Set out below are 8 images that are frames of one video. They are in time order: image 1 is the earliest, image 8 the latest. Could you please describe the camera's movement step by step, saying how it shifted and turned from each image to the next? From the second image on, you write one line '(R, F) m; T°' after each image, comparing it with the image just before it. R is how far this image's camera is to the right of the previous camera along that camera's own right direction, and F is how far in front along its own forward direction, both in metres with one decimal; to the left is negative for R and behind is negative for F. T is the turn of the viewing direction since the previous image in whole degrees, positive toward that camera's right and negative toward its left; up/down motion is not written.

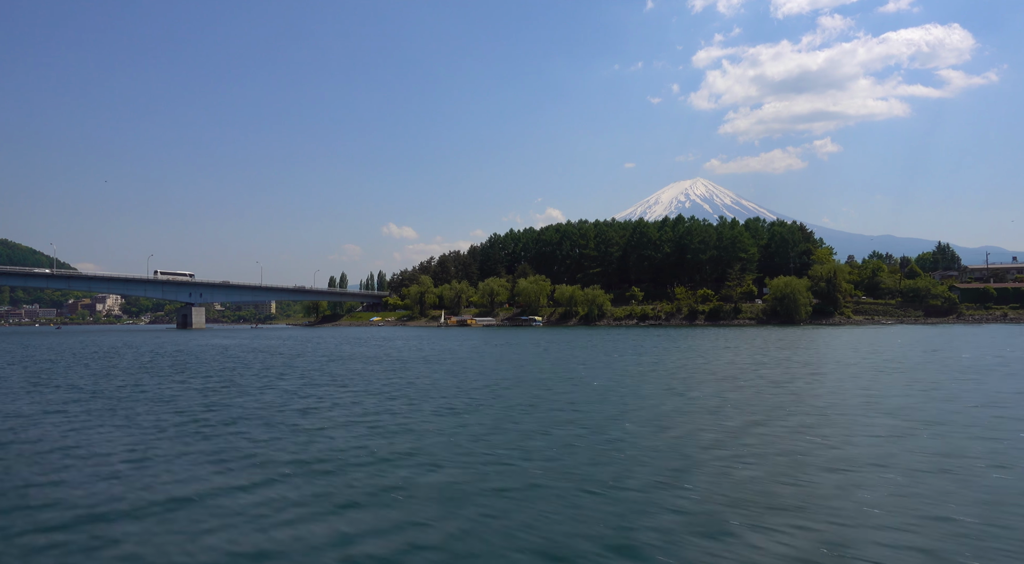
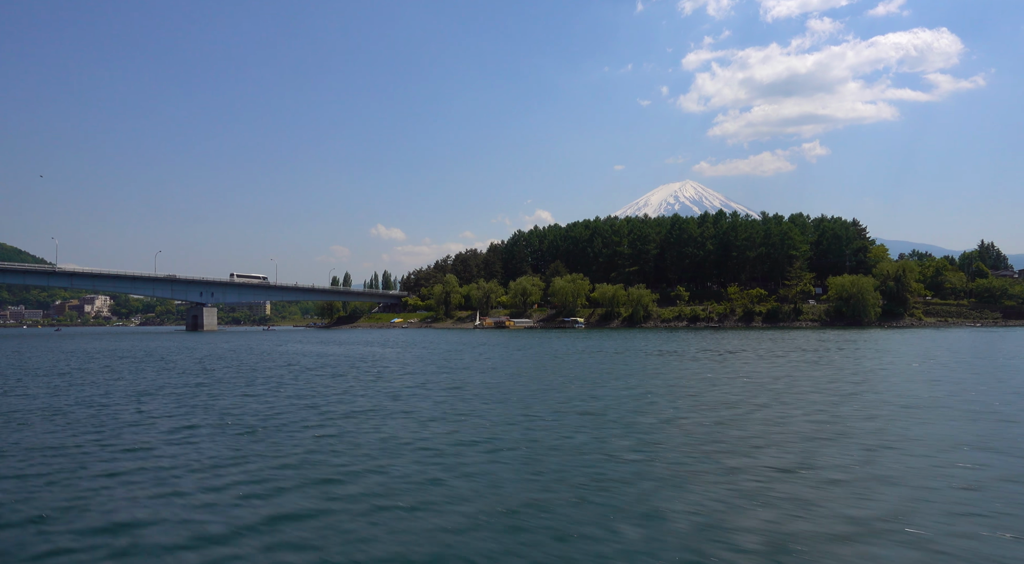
(-7.7, +7.5) m; +1°
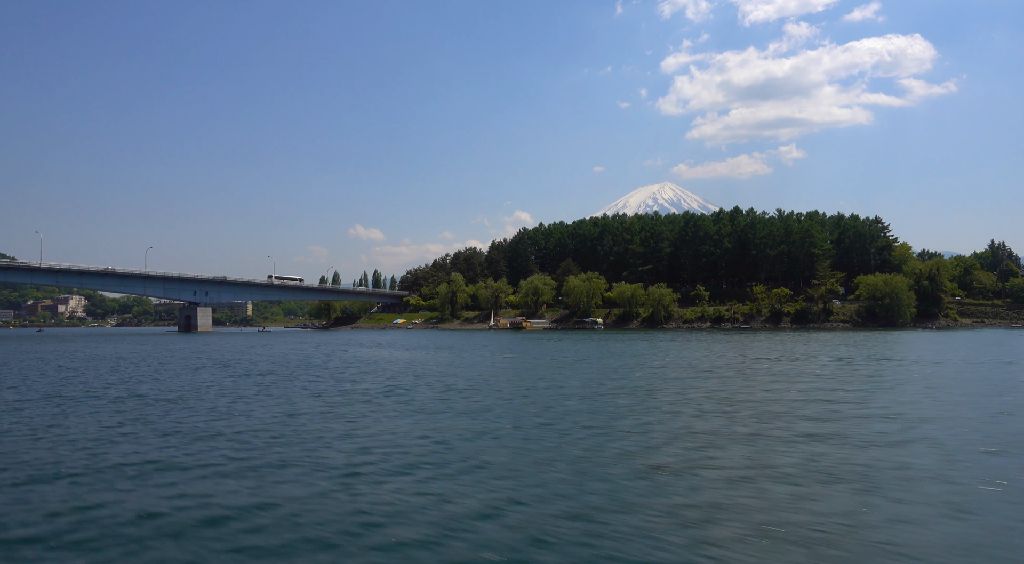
(-5.3, +5.0) m; +2°
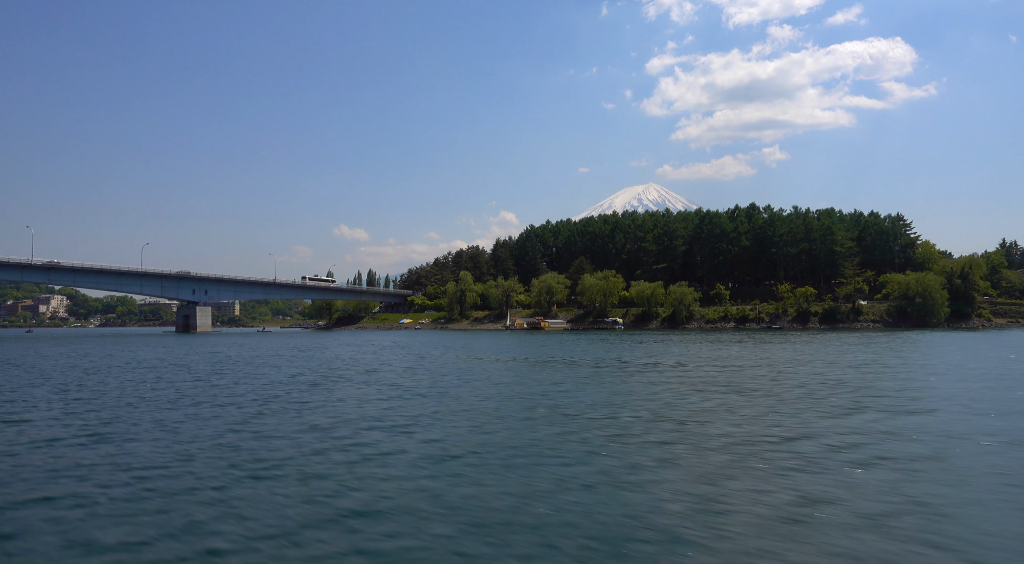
(-4.4, +3.9) m; +1°
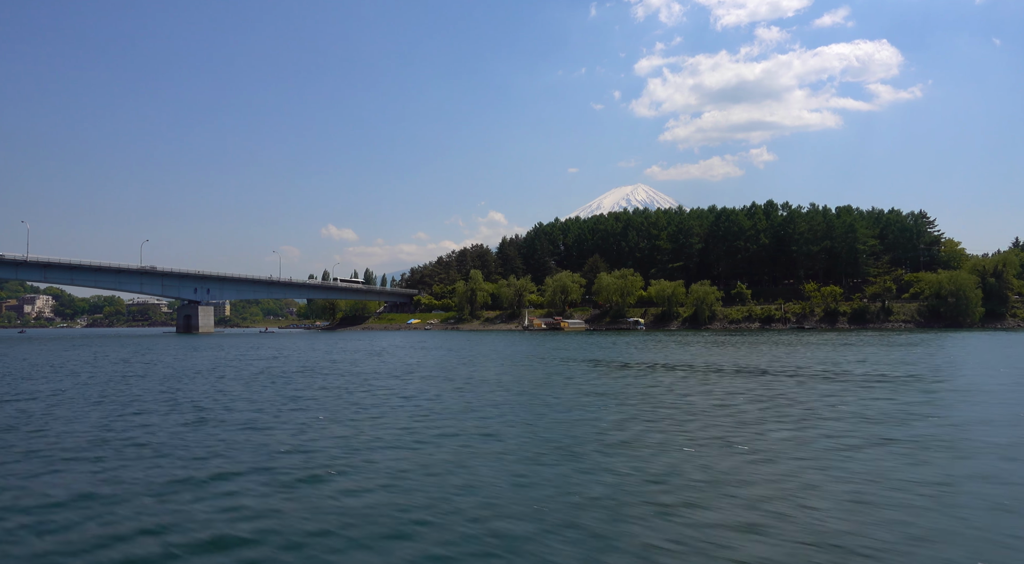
(-3.9, +3.5) m; +1°
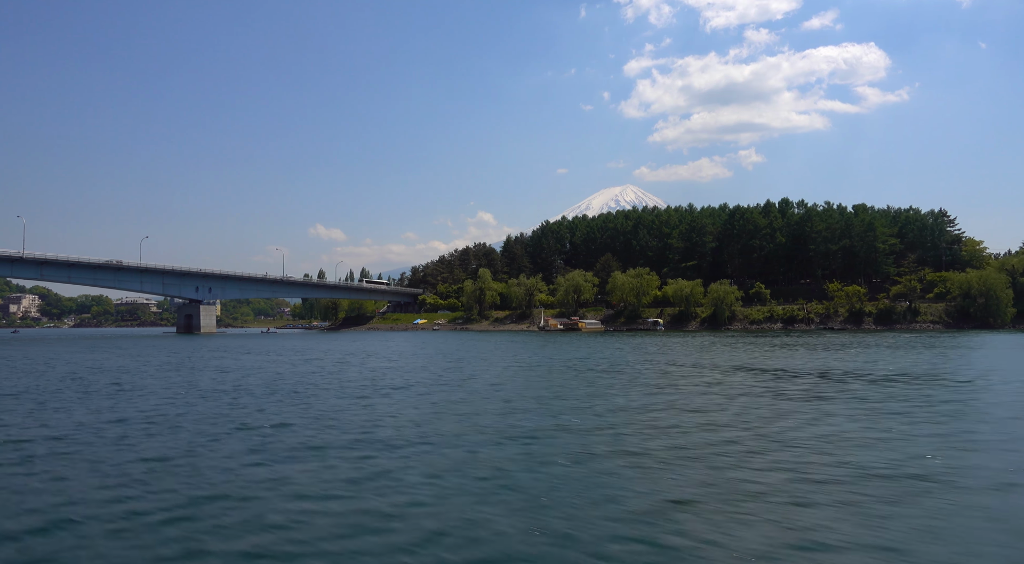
(-3.5, +3.0) m; +1°
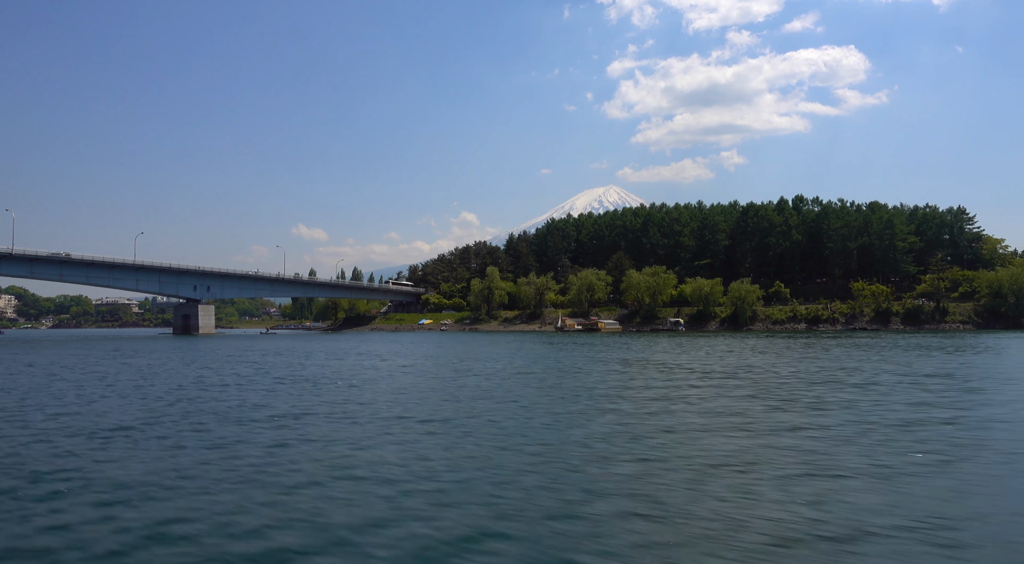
(-4.2, +3.4) m; +1°
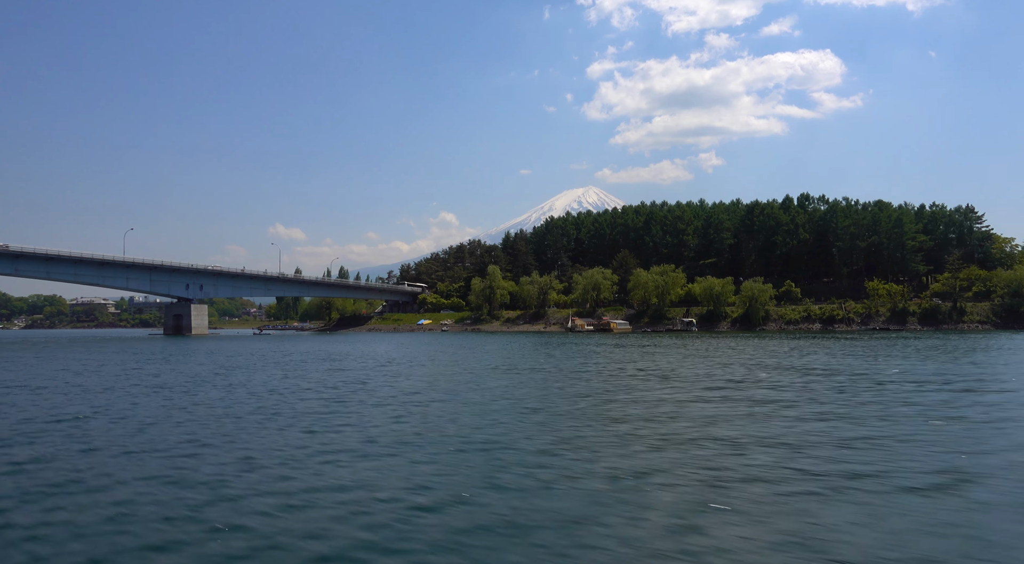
(-3.6, +2.9) m; +2°
